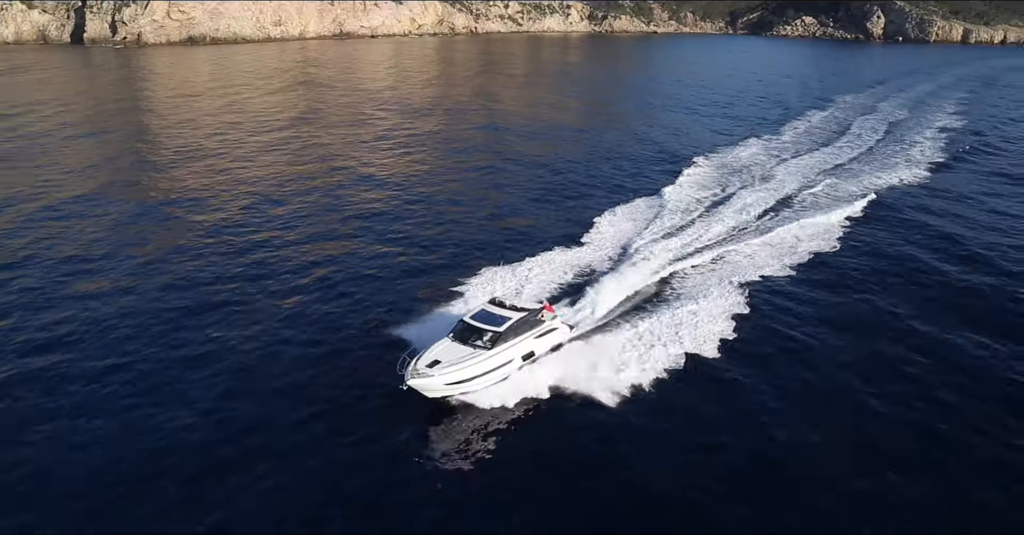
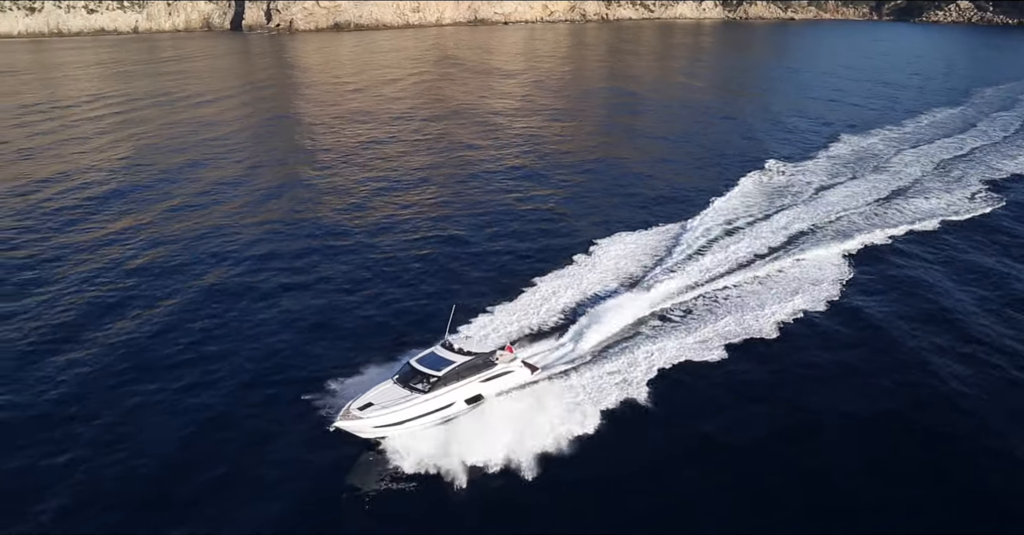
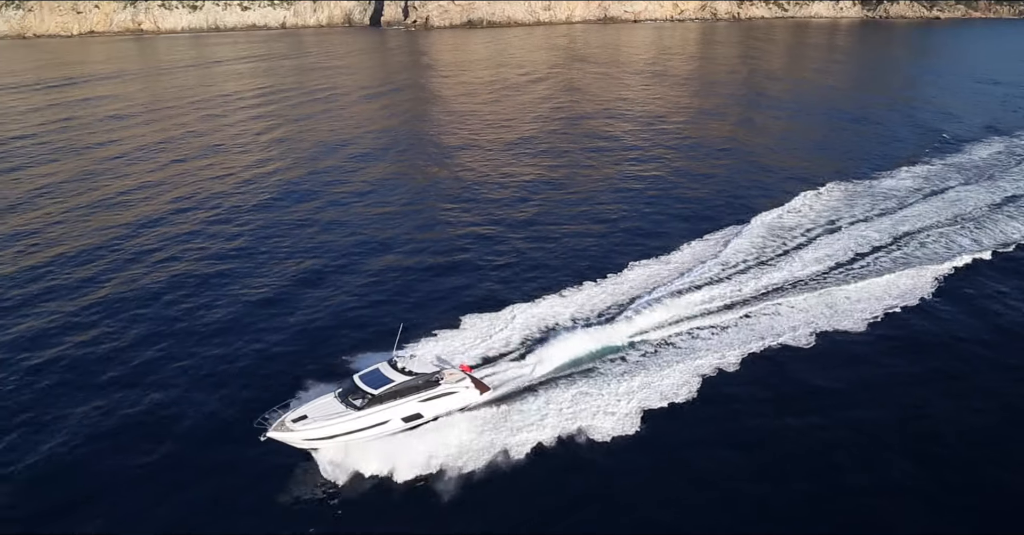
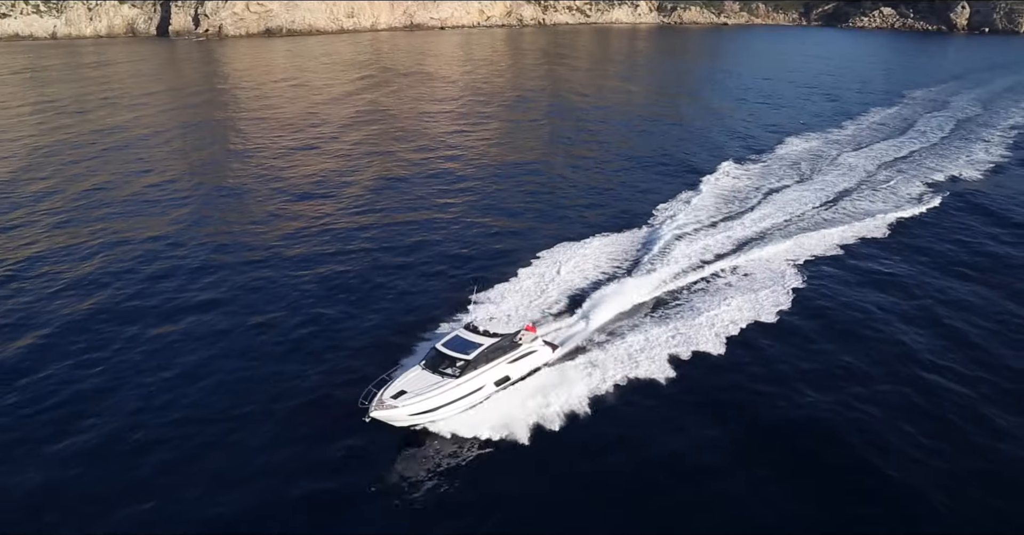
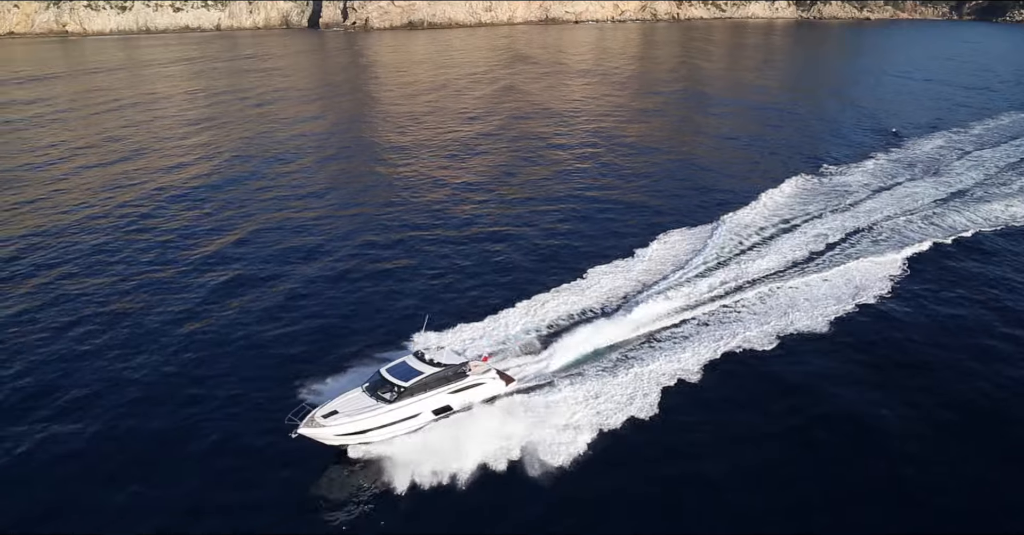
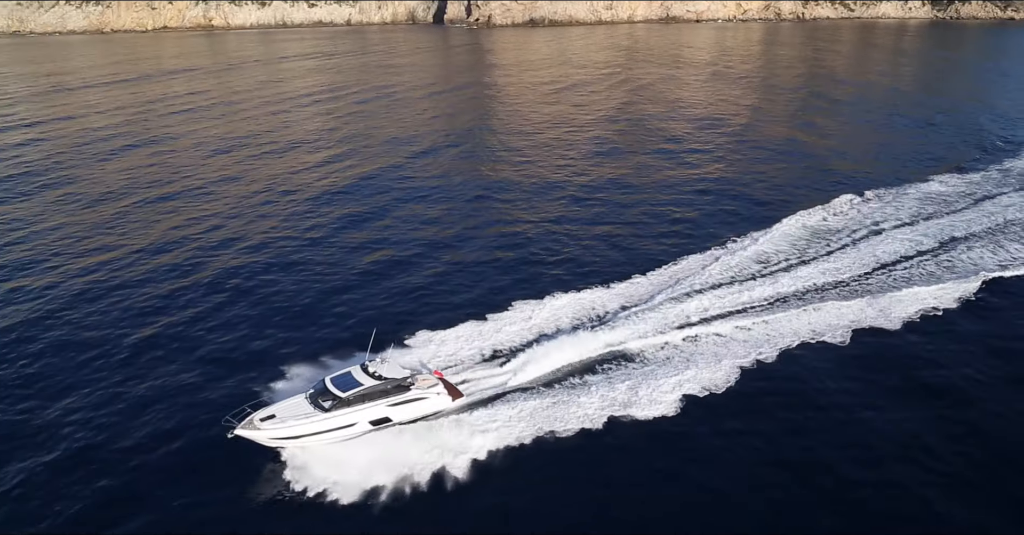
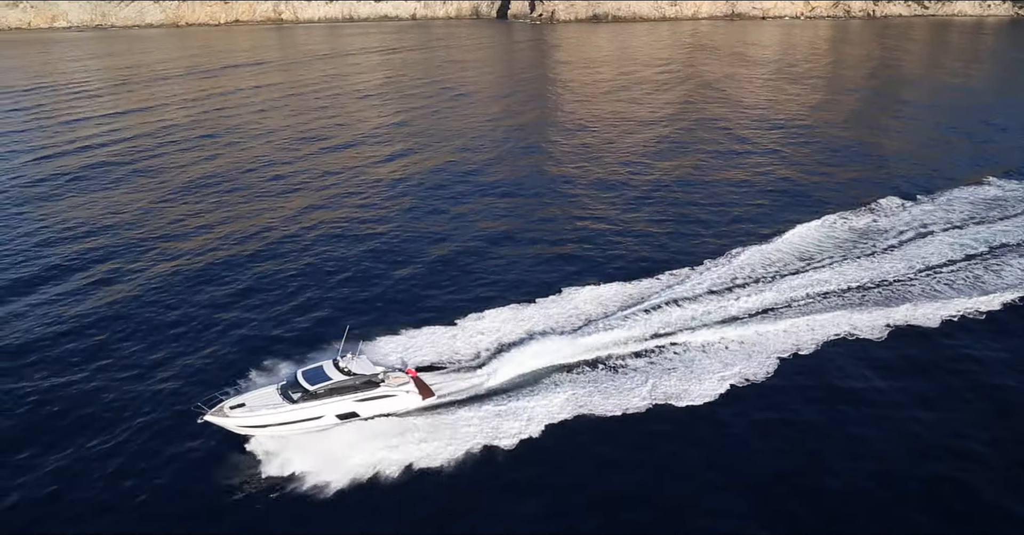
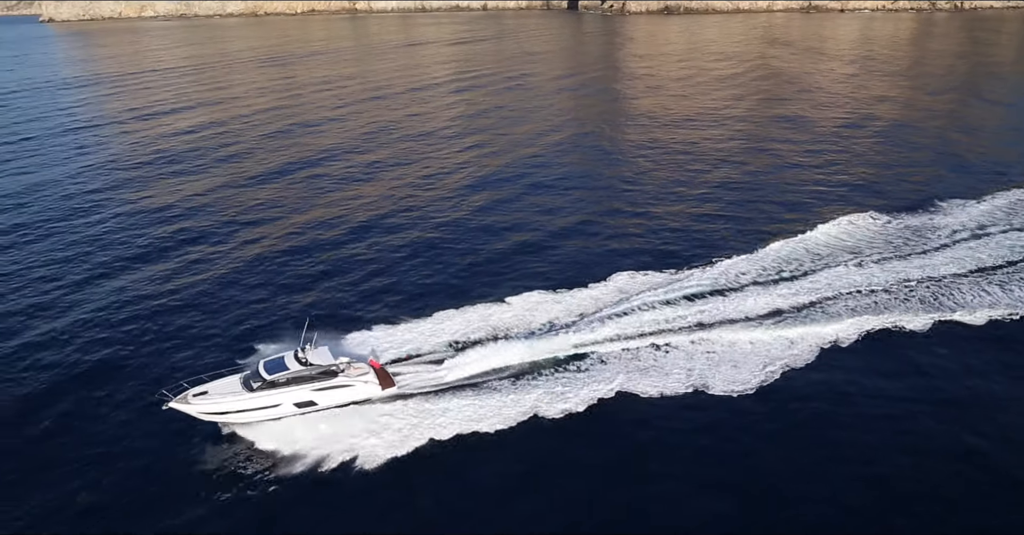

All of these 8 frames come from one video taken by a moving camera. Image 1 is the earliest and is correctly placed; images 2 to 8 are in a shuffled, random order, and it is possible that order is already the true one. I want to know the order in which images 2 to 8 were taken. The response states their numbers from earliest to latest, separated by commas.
4, 2, 5, 3, 6, 7, 8
